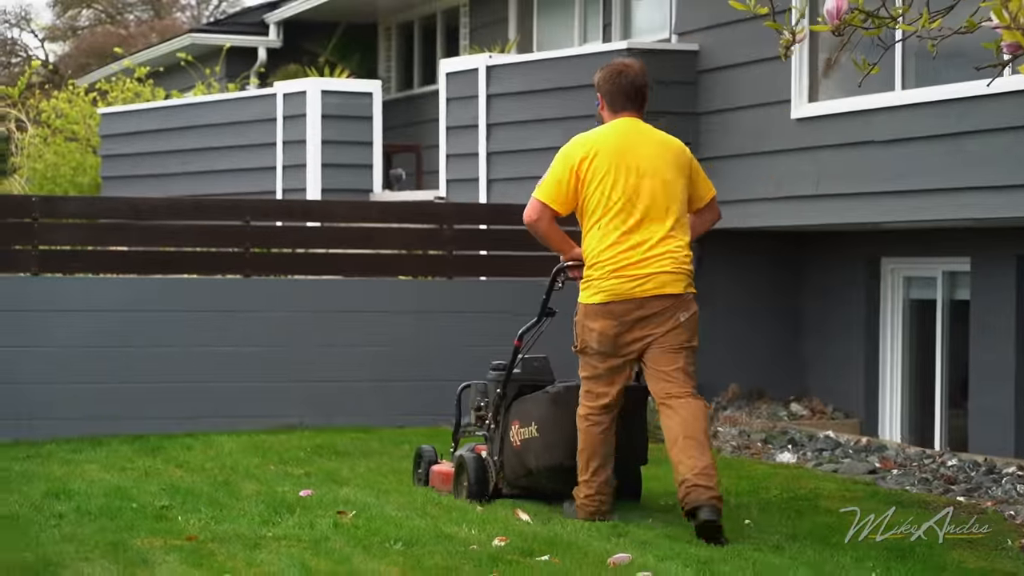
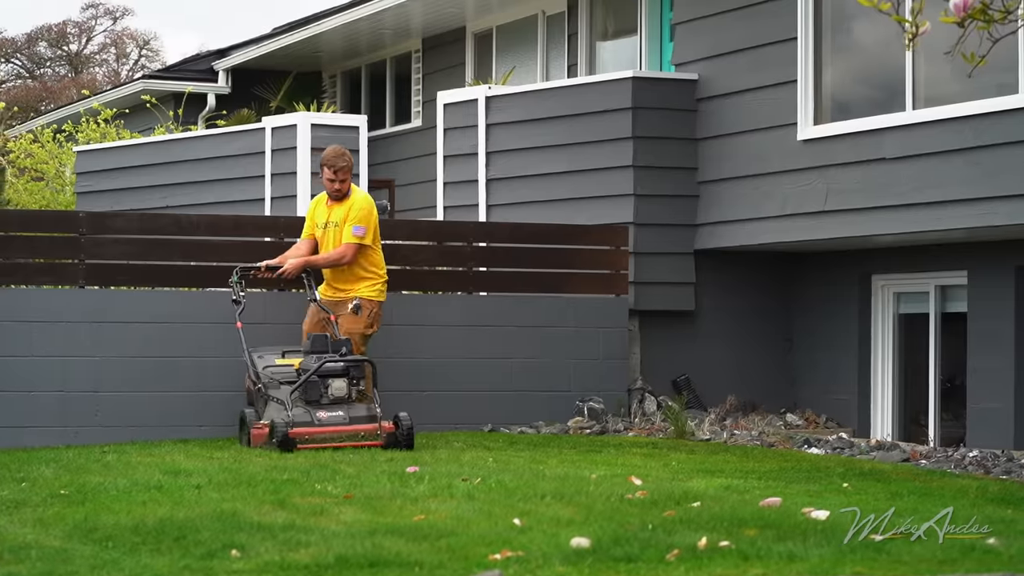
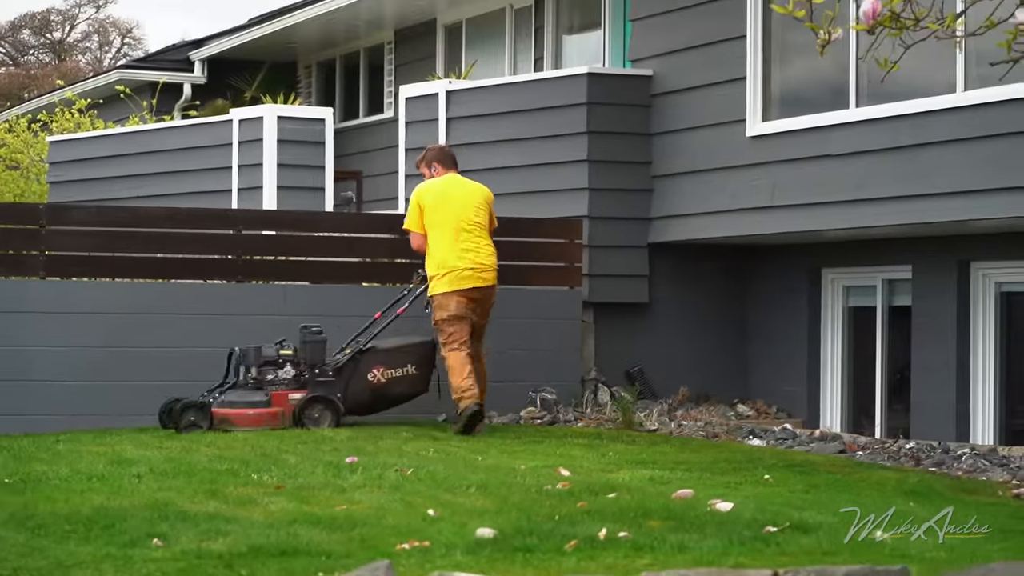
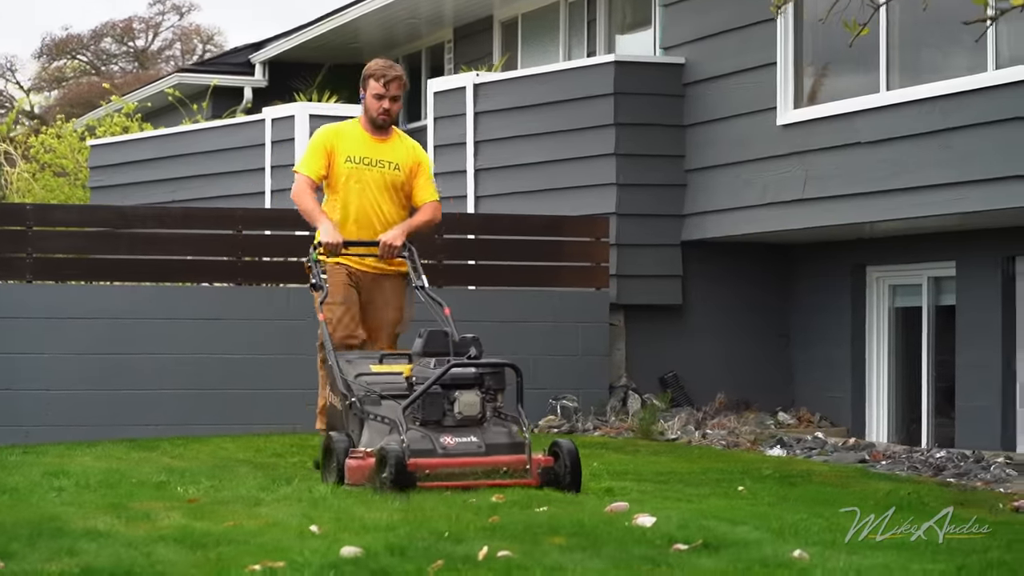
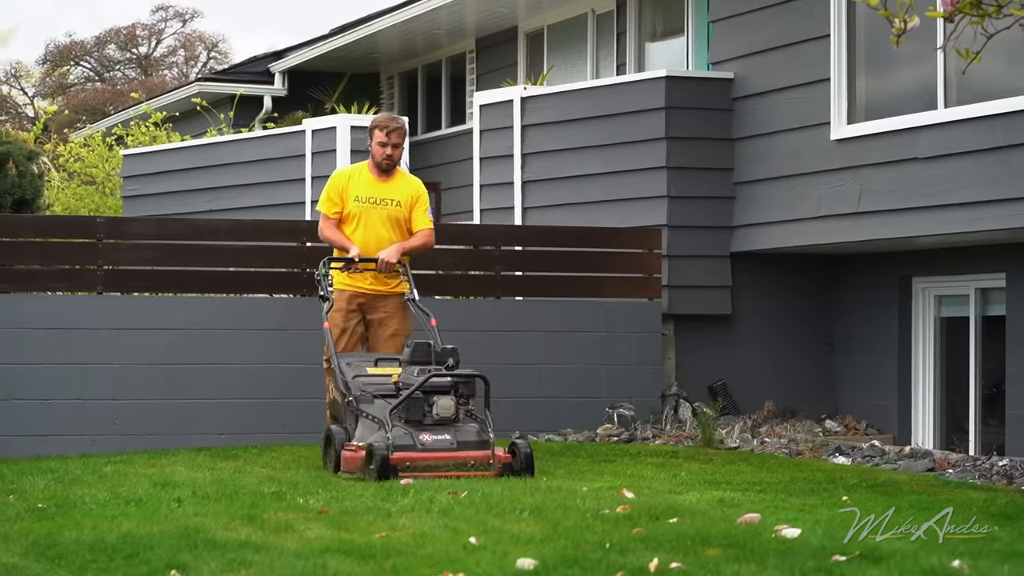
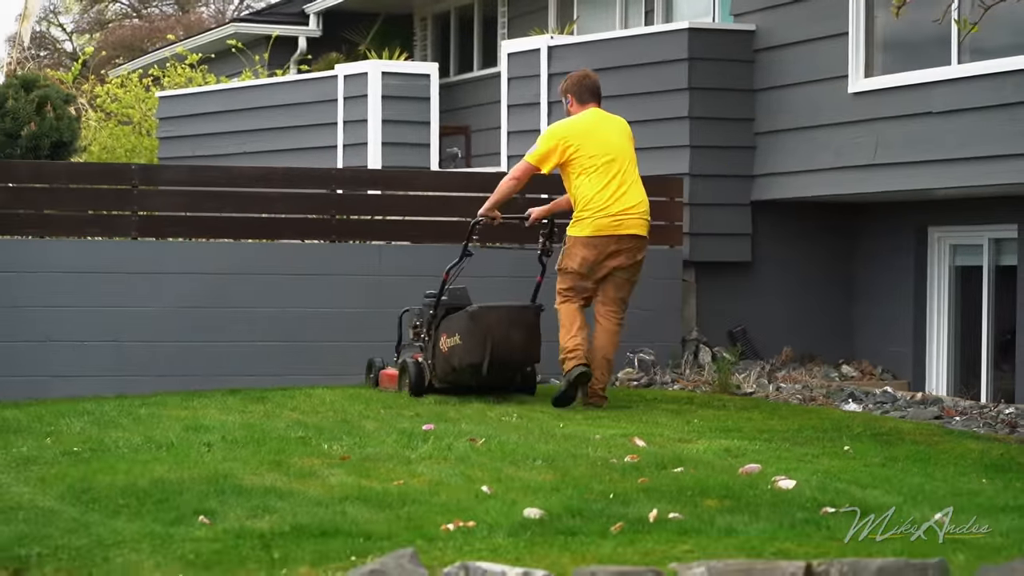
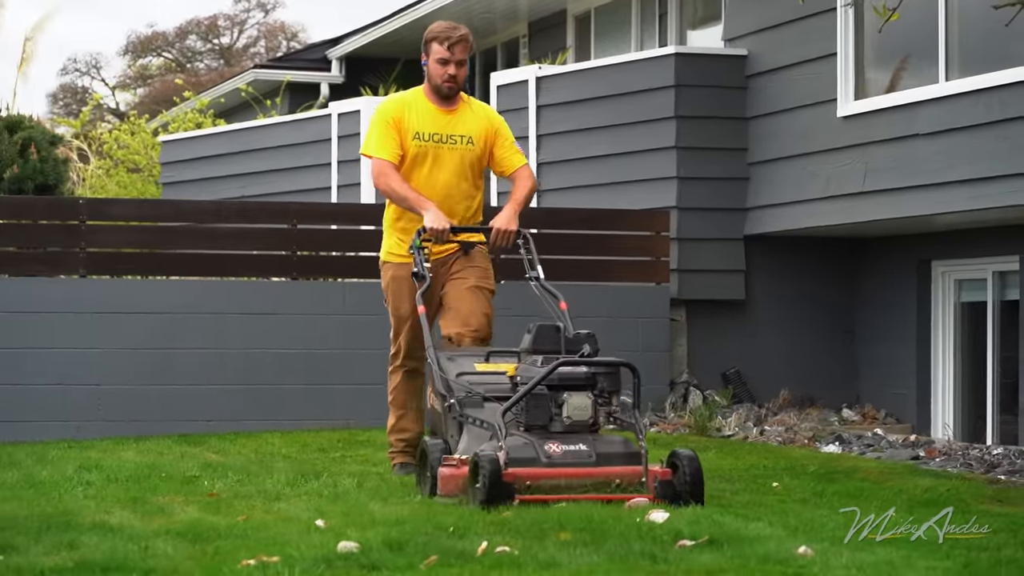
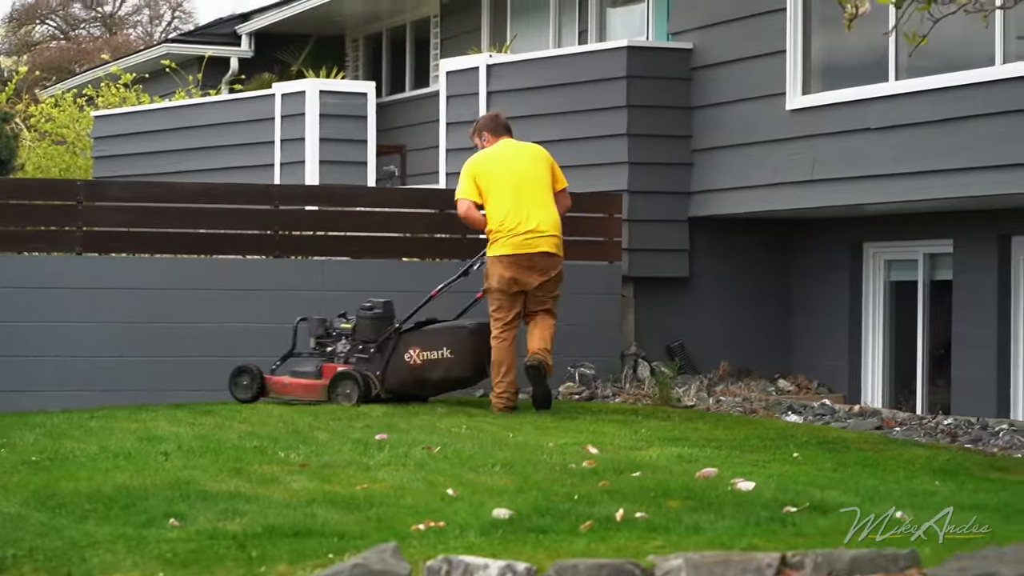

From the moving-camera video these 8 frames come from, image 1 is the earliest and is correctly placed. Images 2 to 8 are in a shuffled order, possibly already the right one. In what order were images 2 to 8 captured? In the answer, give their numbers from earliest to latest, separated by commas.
6, 8, 3, 2, 5, 4, 7
